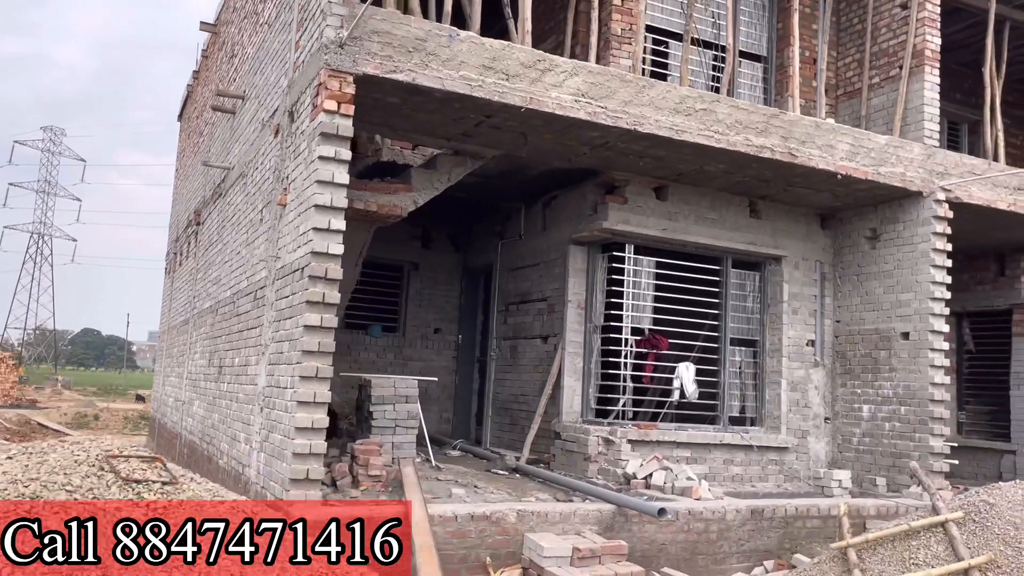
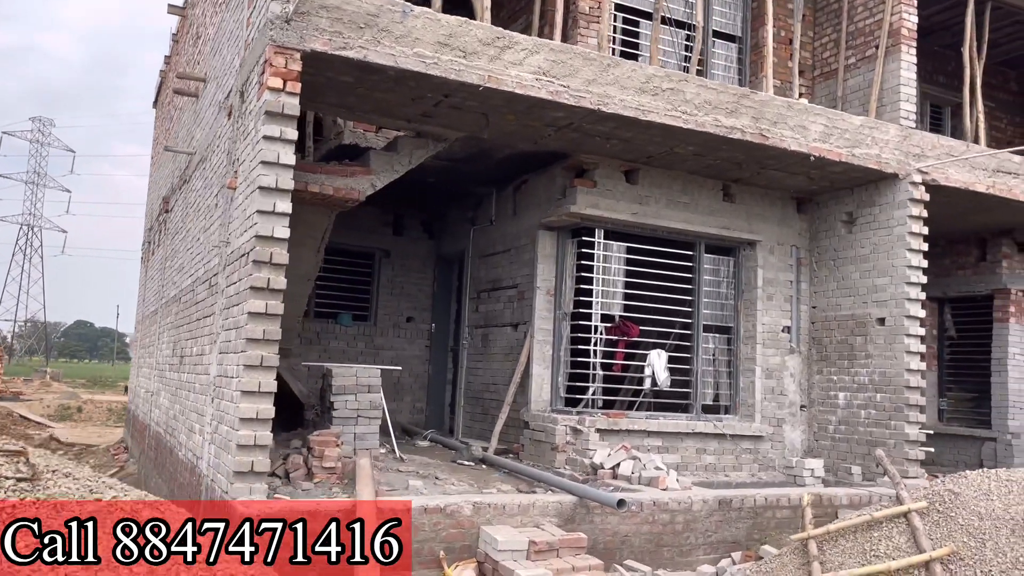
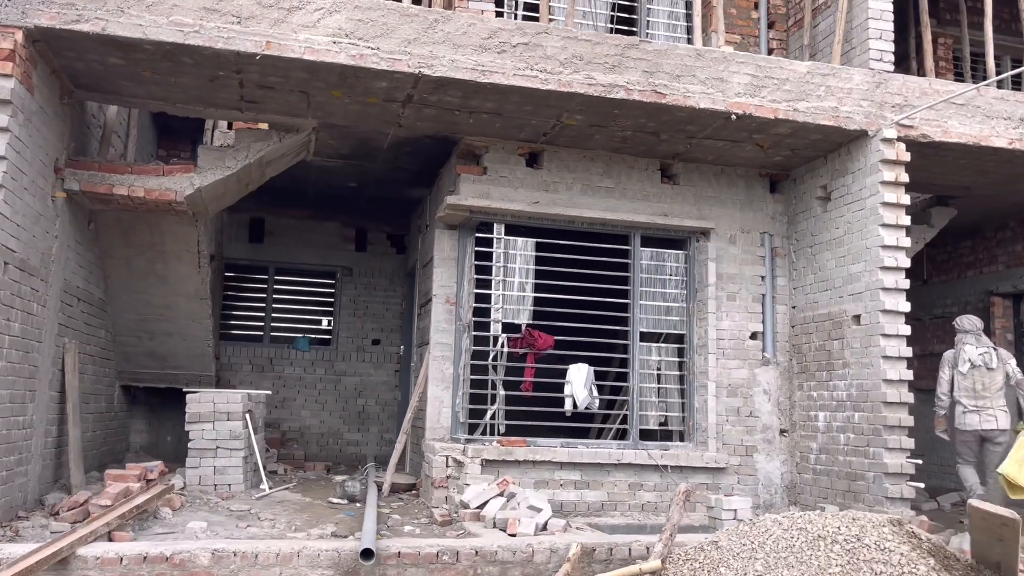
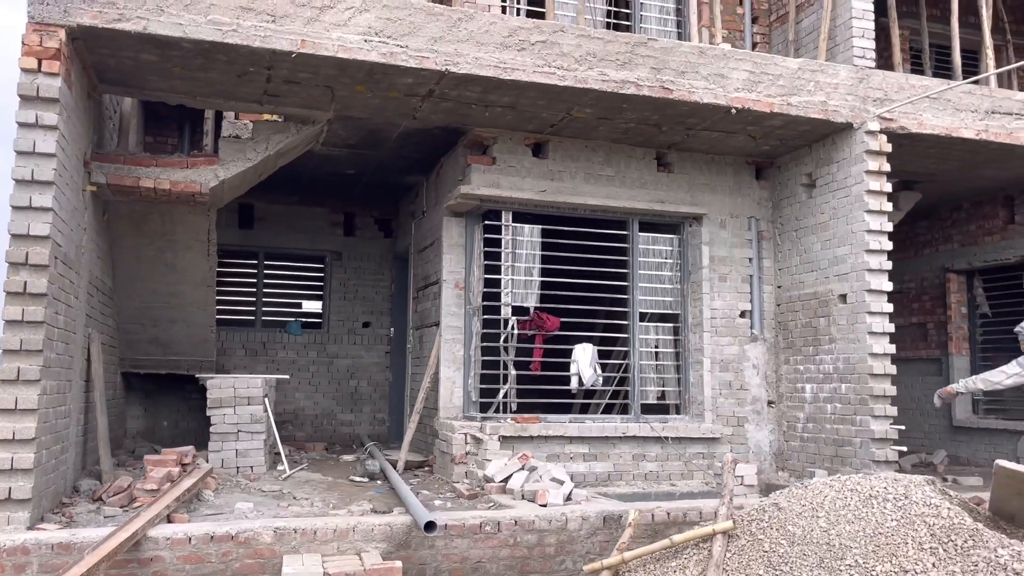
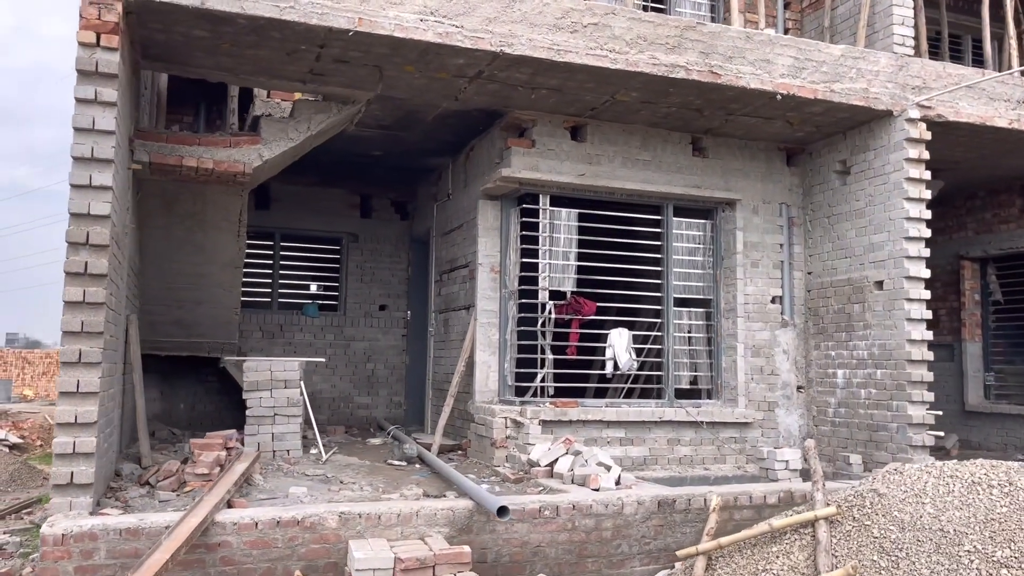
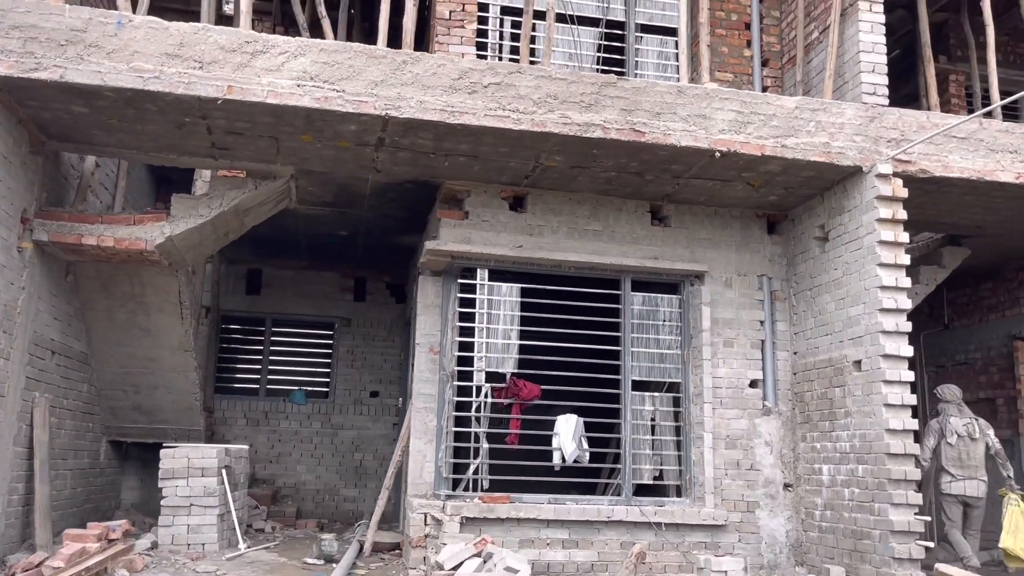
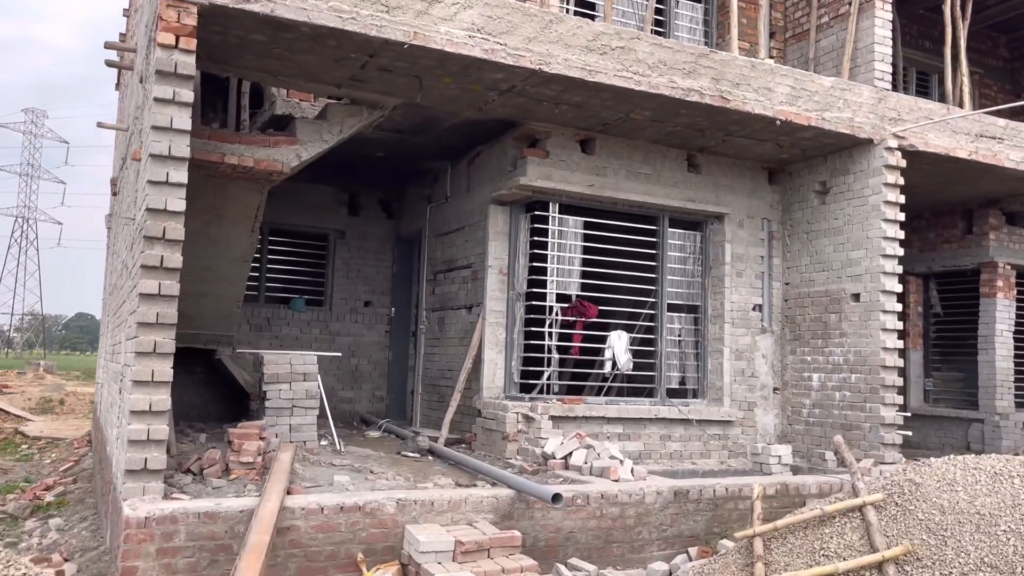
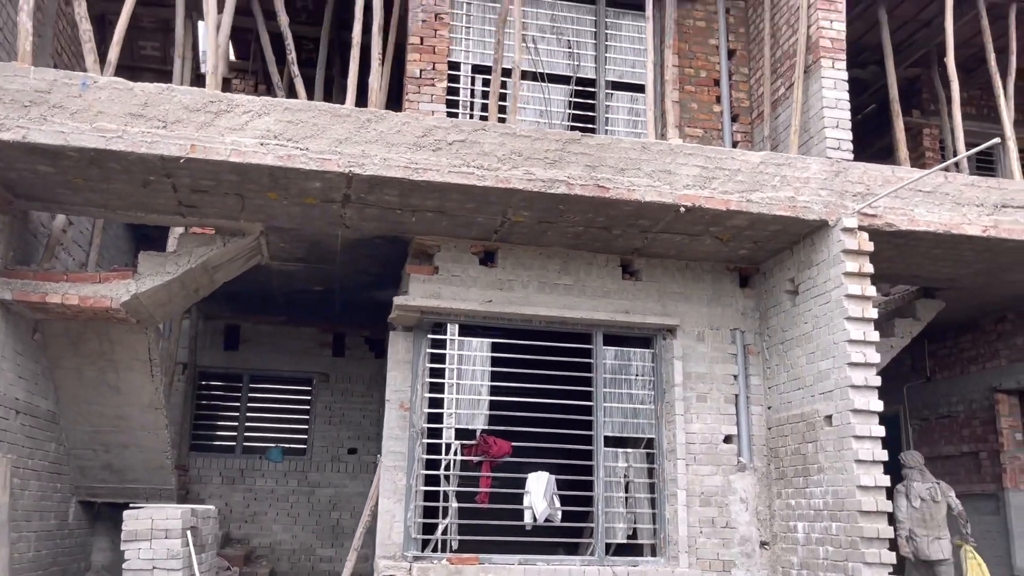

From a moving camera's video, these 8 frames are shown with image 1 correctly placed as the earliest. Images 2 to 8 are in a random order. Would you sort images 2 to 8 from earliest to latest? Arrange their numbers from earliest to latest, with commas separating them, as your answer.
2, 7, 5, 4, 3, 6, 8
